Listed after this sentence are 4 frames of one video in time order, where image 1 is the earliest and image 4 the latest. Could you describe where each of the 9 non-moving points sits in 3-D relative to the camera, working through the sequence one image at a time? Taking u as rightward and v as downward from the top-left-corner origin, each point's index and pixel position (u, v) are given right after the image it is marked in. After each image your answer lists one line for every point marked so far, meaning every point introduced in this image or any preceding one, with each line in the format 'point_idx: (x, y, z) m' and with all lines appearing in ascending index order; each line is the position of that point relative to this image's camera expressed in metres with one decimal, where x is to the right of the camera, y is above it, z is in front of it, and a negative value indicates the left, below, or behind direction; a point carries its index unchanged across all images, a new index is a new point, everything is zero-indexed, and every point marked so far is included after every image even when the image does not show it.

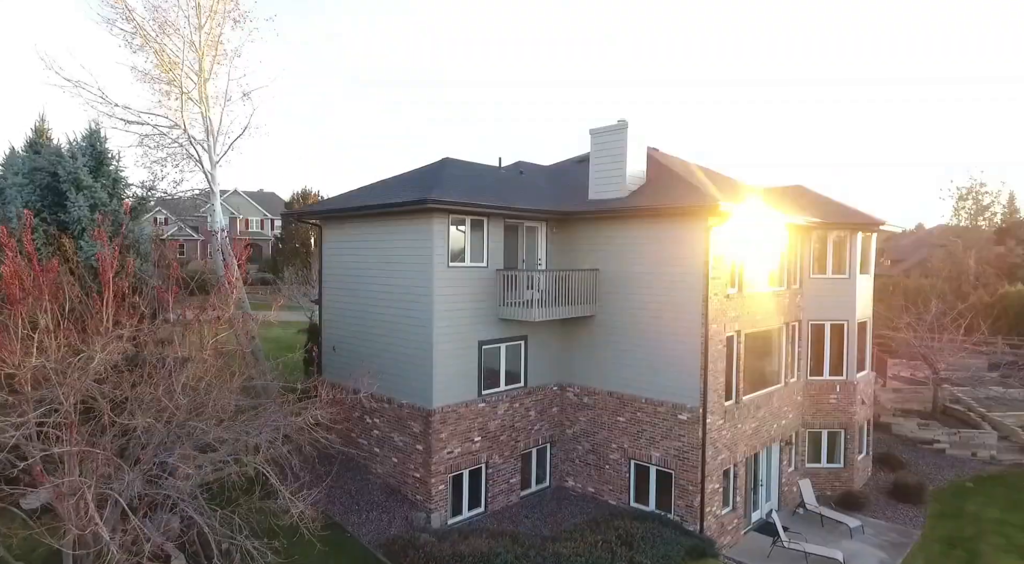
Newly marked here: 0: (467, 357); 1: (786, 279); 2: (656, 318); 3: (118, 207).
0: (-0.9, -1.6, +14.6) m
1: (+7.0, +0.1, +17.6) m
2: (+3.2, -0.8, +15.2) m
3: (-7.6, +1.4, +13.3) m
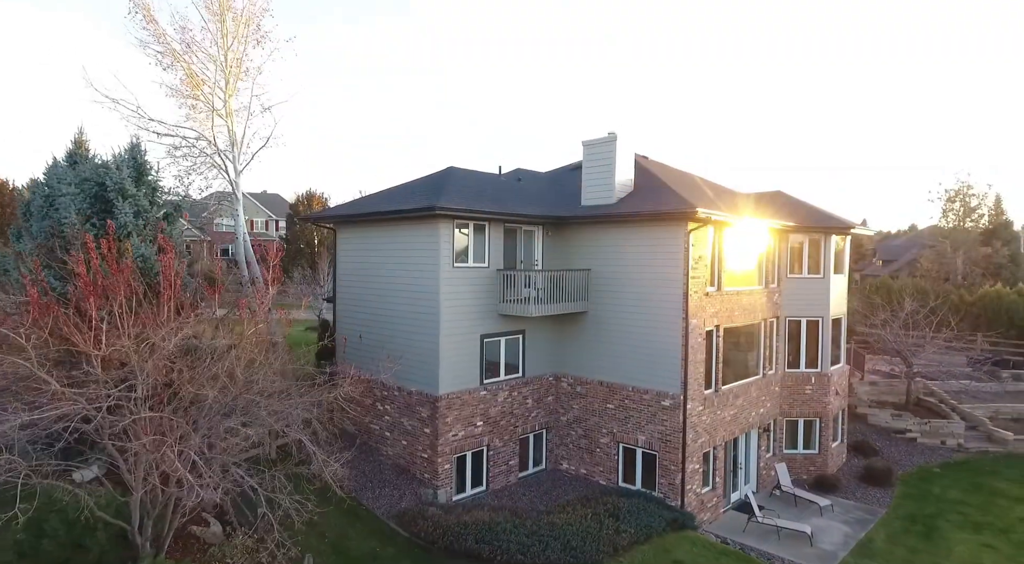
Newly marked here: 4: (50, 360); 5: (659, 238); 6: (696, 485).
0: (-1.0, -1.6, +16.2) m
1: (+6.9, +0.1, +19.1) m
2: (+3.1, -0.8, +16.7) m
3: (-7.6, +1.5, +14.8) m
4: (-6.8, -1.1, +10.2) m
5: (+3.5, +1.0, +16.3) m
6: (+4.3, -4.8, +16.3) m
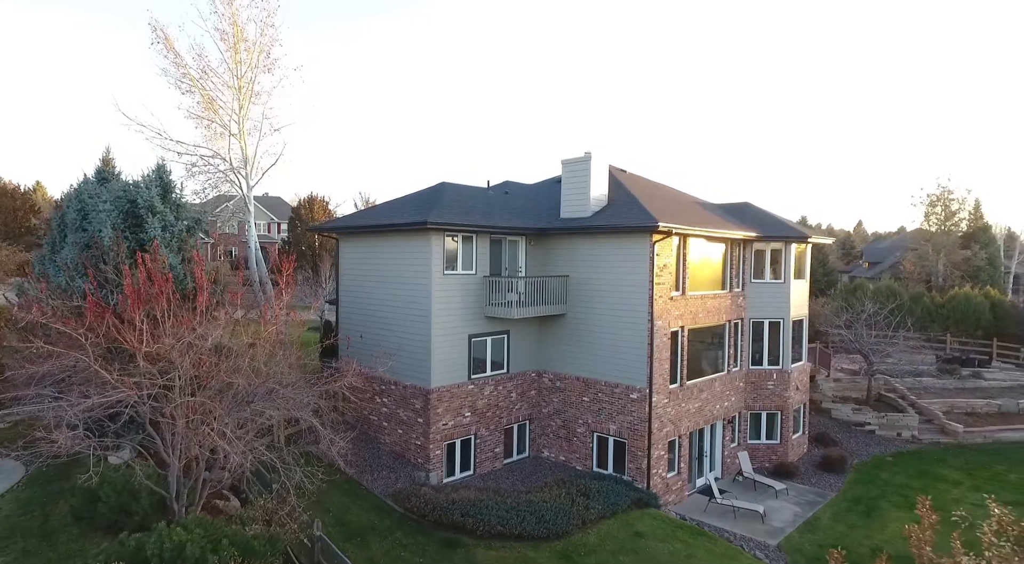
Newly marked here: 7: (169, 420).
0: (-1.4, -1.7, +18.1) m
1: (+6.5, 0.0, +21.0) m
2: (+2.7, -0.9, +18.6) m
3: (-8.0, +1.3, +16.7) m
4: (-7.2, -1.3, +12.1) m
5: (+3.1, +0.9, +18.2) m
6: (+3.9, -5.0, +18.2) m
7: (-5.6, -2.2, +11.2) m
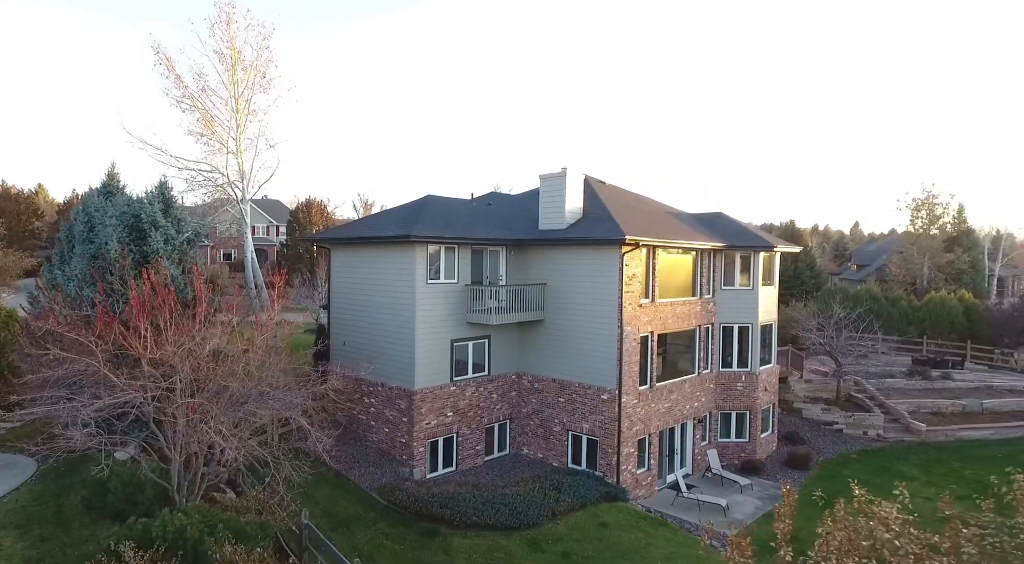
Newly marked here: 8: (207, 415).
0: (-1.9, -1.9, +19.3) m
1: (+5.9, -0.3, +22.3) m
2: (+2.1, -1.1, +19.9) m
3: (-8.6, +1.1, +18.0) m
4: (-7.8, -1.5, +13.4) m
5: (+2.5, +0.7, +19.5) m
6: (+3.3, -5.2, +19.5) m
7: (-6.2, -2.5, +12.4) m
8: (-5.7, -2.5, +12.9) m
